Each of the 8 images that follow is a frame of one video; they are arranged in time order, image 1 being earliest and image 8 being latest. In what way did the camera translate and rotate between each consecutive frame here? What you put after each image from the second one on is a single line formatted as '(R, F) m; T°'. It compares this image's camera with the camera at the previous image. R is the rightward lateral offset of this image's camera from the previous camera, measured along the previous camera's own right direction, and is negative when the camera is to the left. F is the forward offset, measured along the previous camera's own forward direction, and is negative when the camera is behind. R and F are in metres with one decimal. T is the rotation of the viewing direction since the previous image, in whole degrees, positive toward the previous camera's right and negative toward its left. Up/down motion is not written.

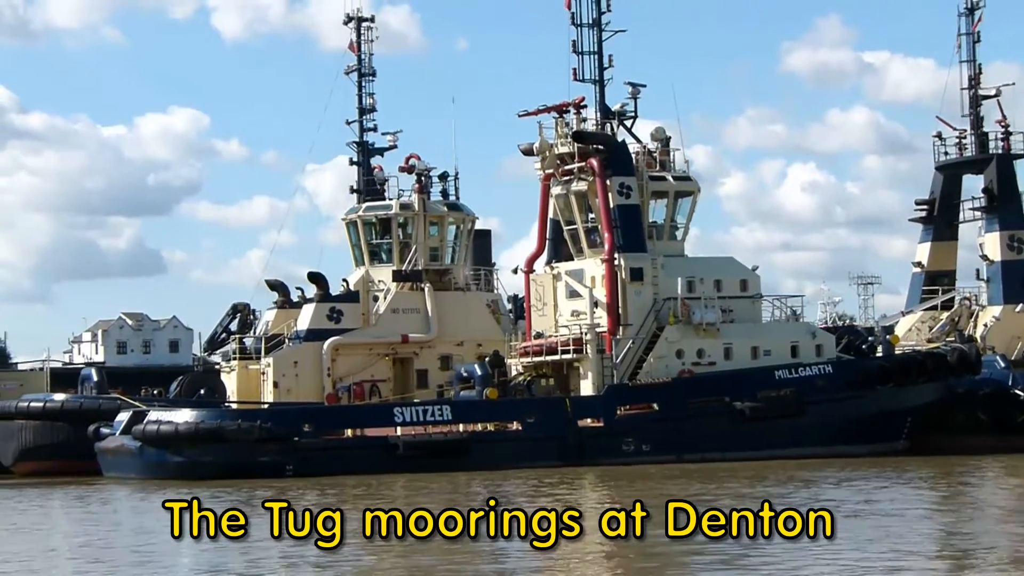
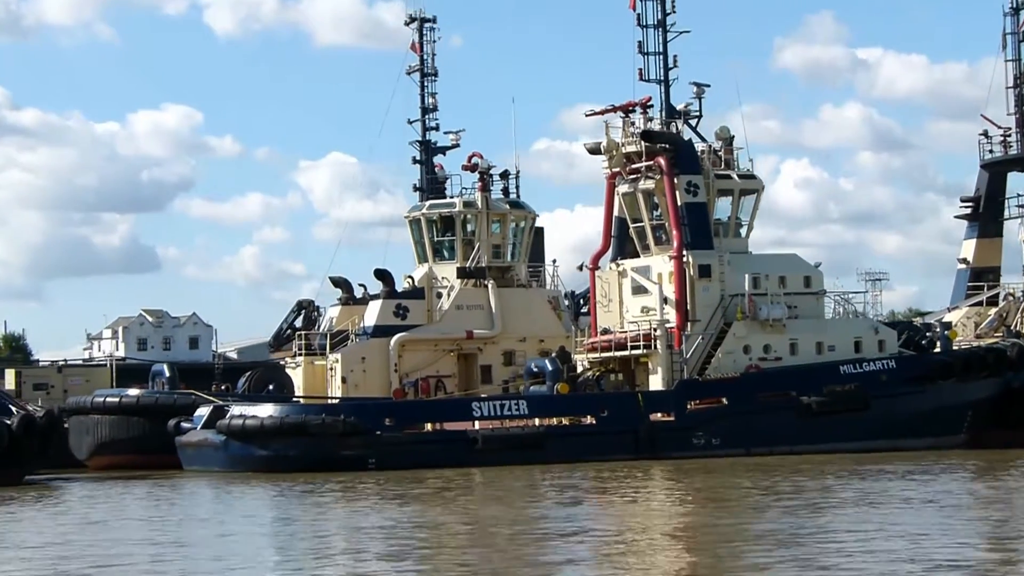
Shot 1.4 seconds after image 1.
(-0.6, -0.4) m; 0°
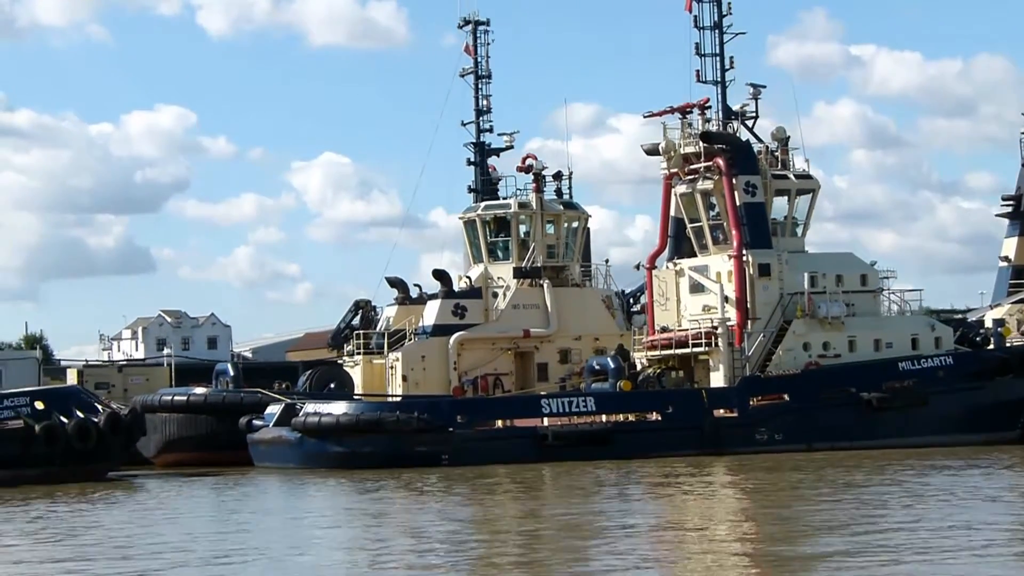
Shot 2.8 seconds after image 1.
(-0.6, -0.3) m; 0°
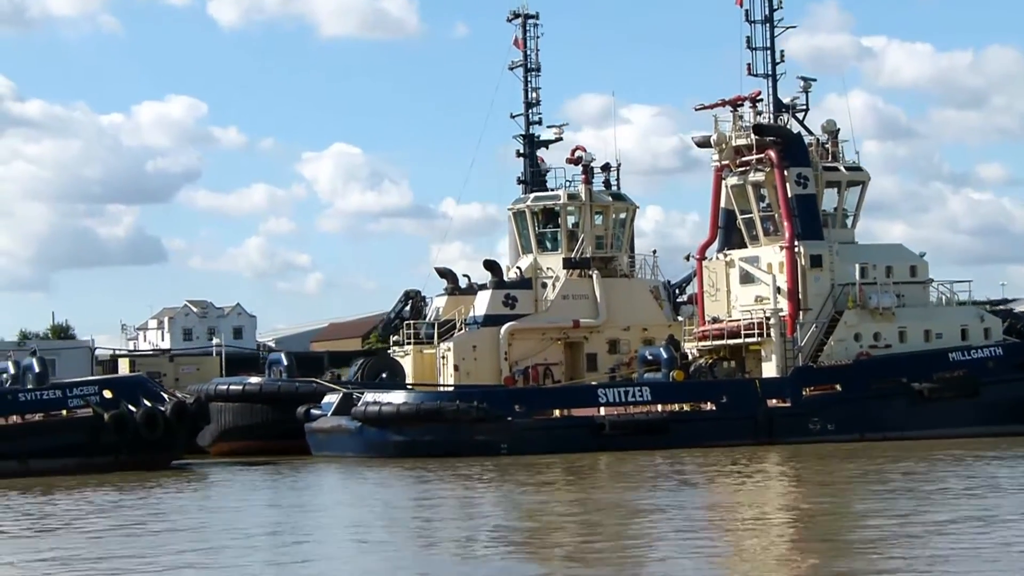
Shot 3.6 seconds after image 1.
(-0.4, -0.2) m; -1°
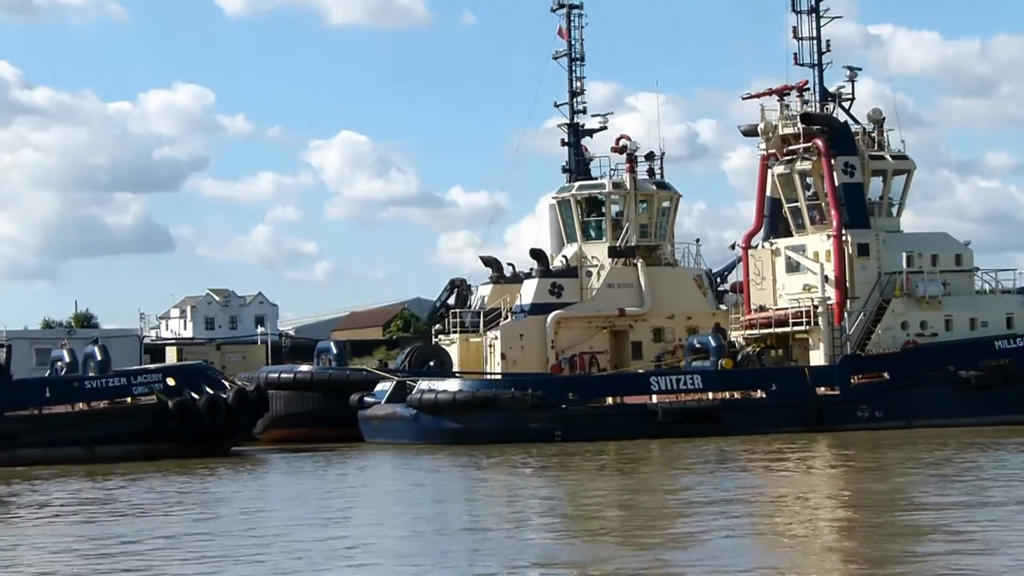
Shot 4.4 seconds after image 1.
(-0.4, -0.2) m; 0°
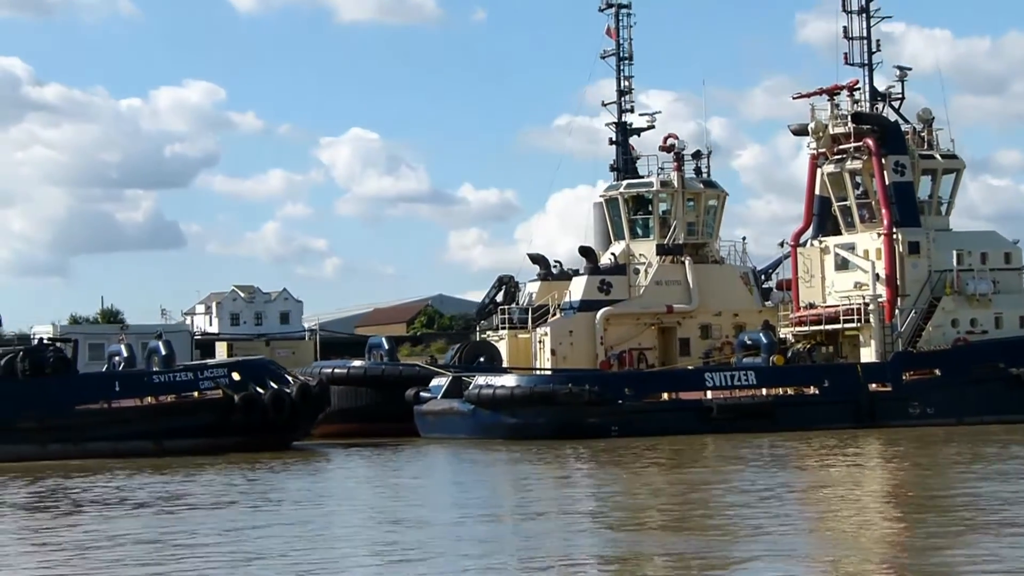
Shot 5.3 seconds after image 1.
(-0.4, -0.2) m; -1°
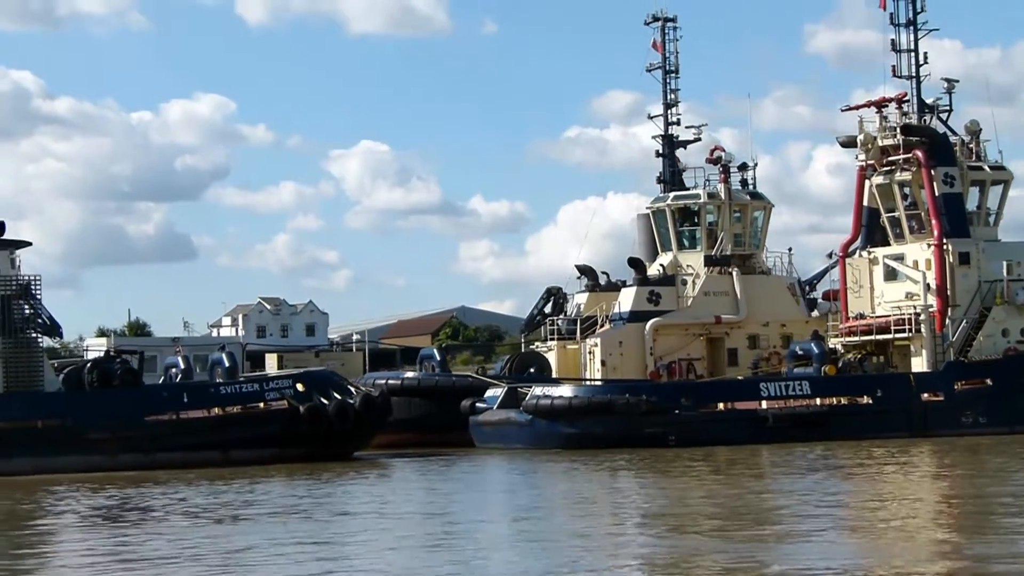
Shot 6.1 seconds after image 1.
(-0.4, -0.2) m; -1°
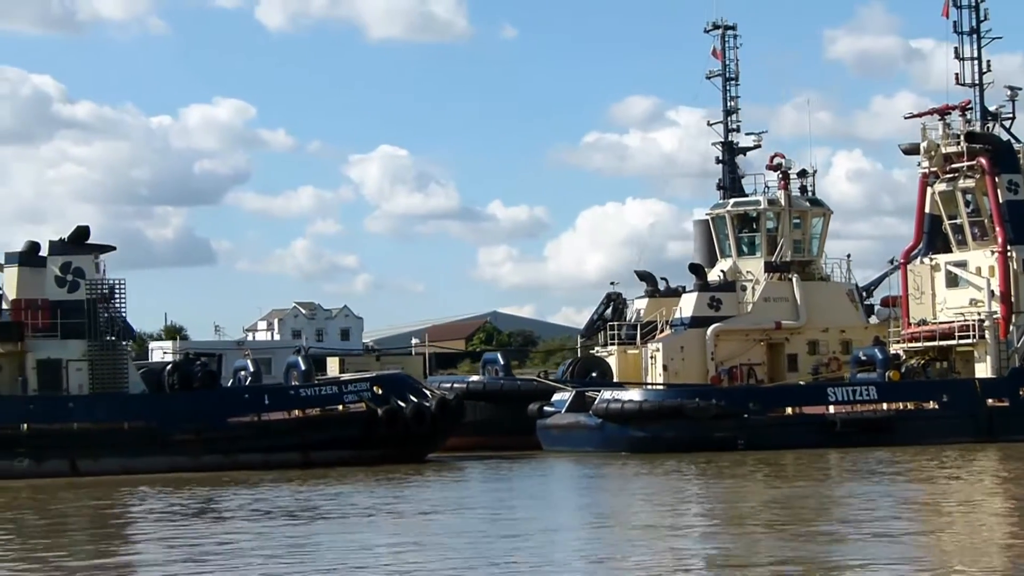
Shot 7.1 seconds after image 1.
(-0.4, -0.2) m; -1°
